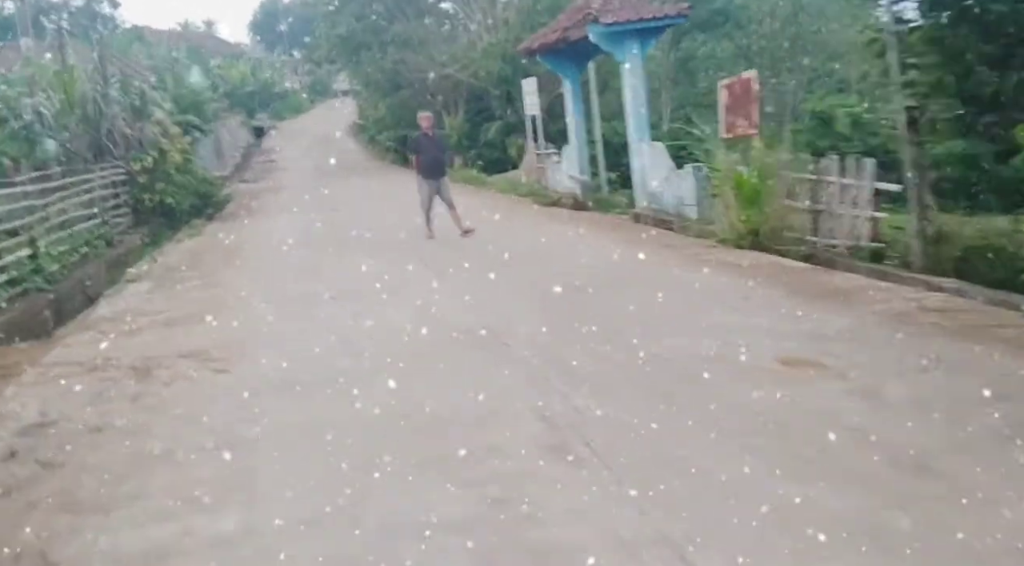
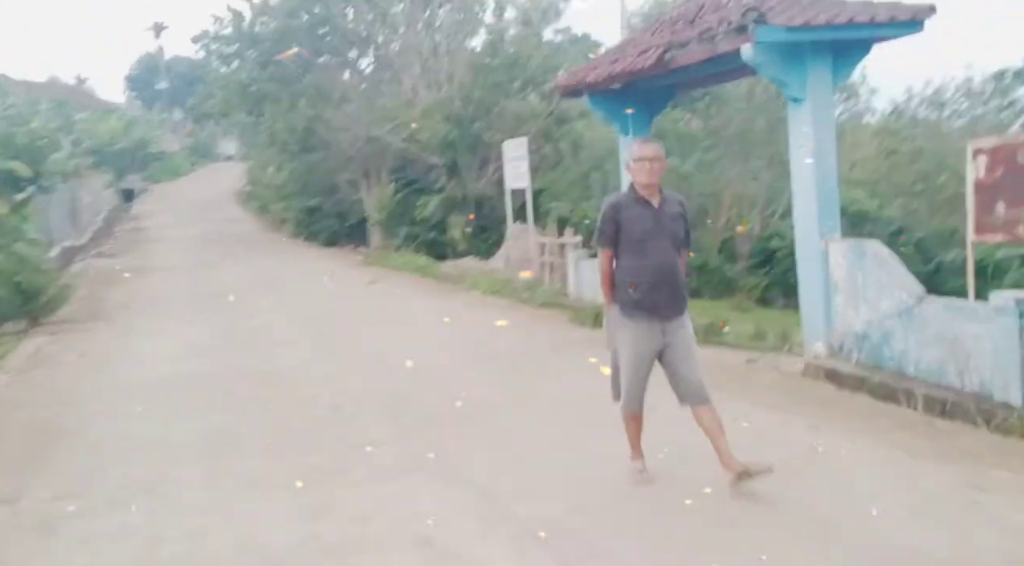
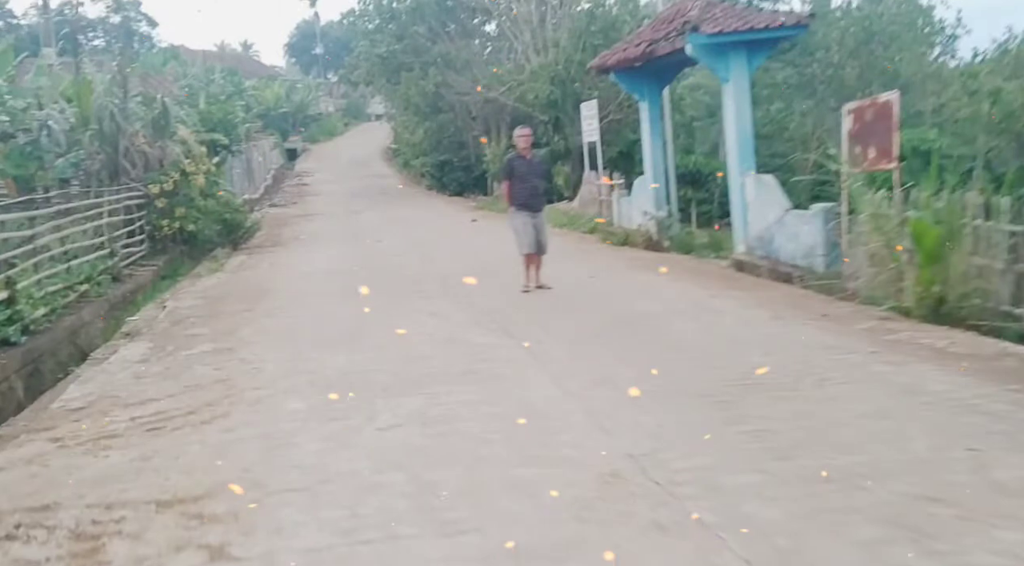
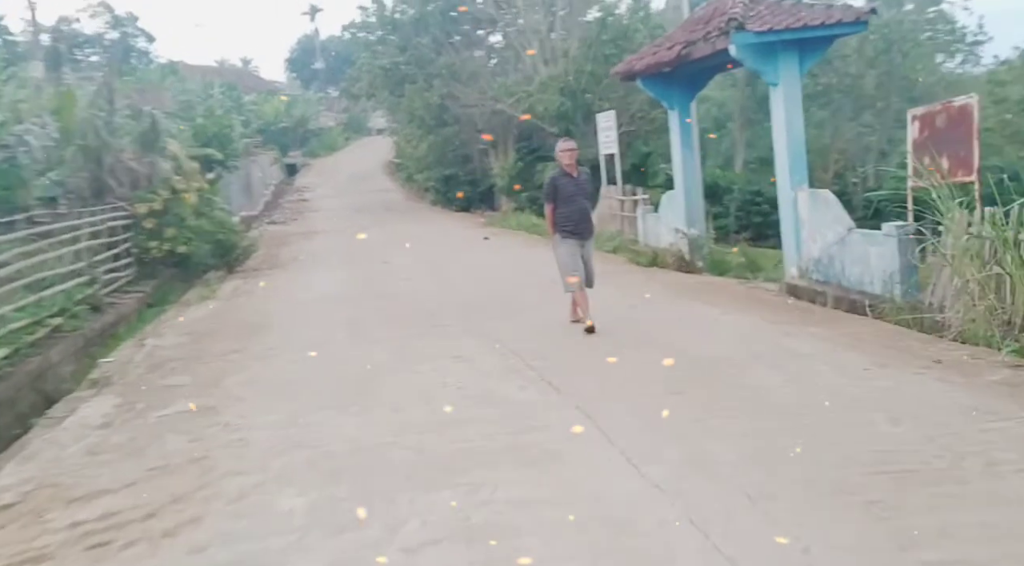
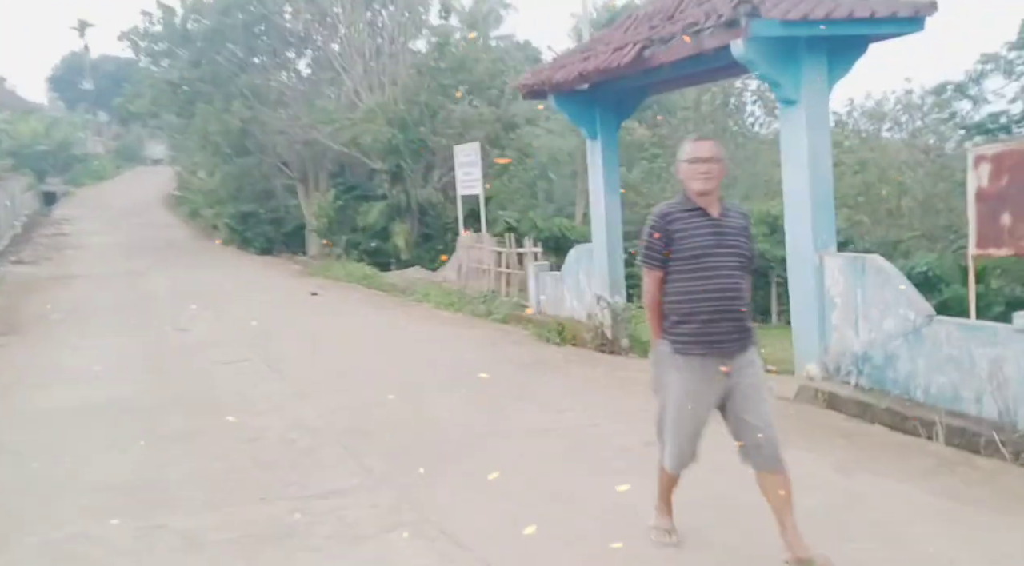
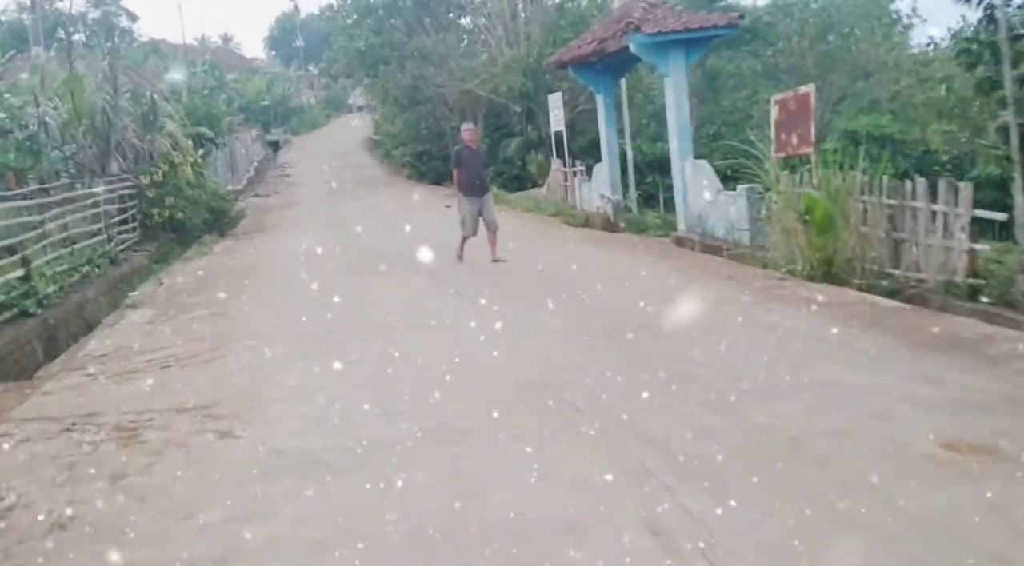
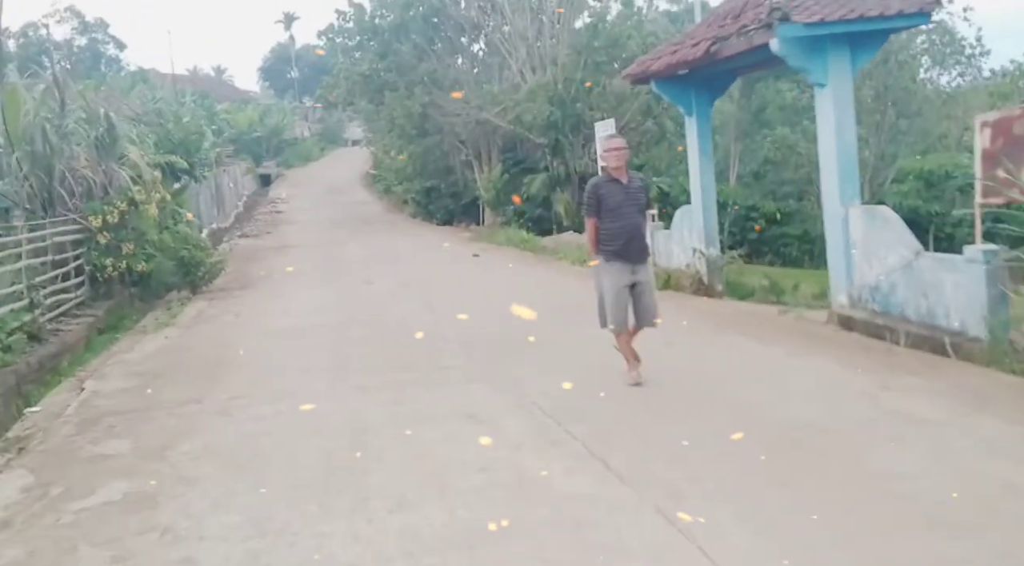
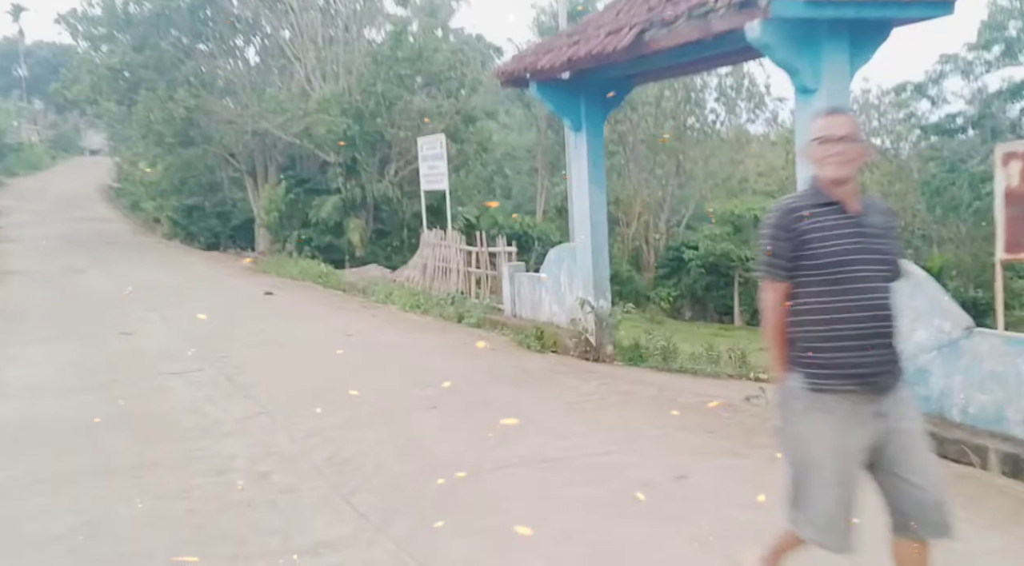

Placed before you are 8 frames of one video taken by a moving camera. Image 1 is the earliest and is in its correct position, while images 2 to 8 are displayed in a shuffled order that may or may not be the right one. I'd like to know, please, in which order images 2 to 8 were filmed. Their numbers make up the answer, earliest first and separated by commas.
6, 3, 4, 7, 2, 5, 8
